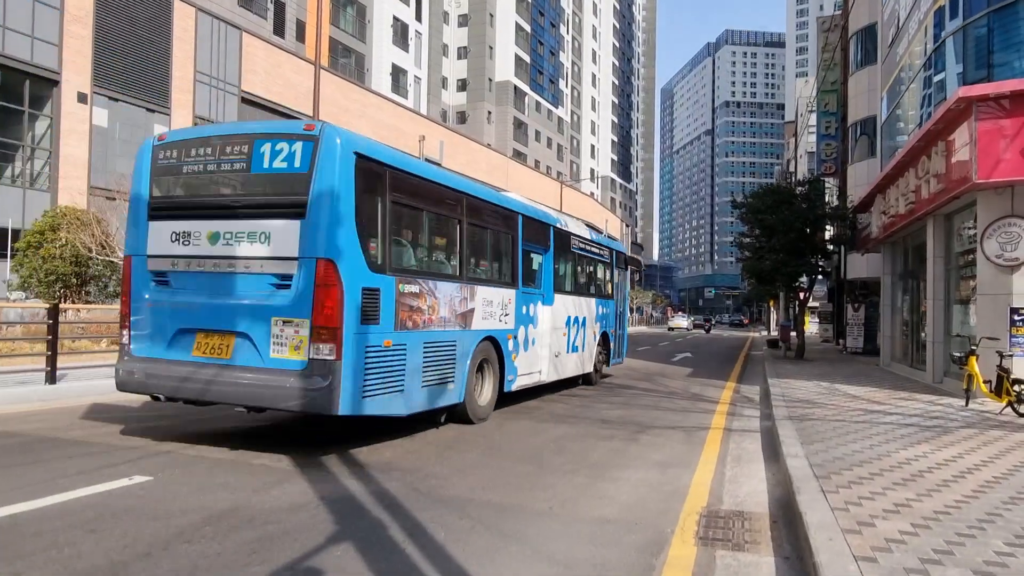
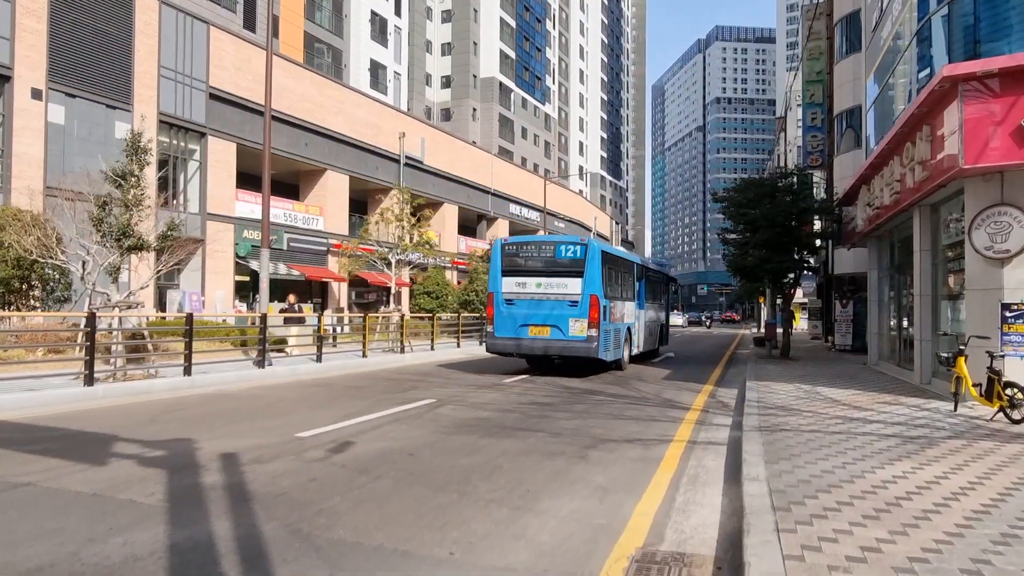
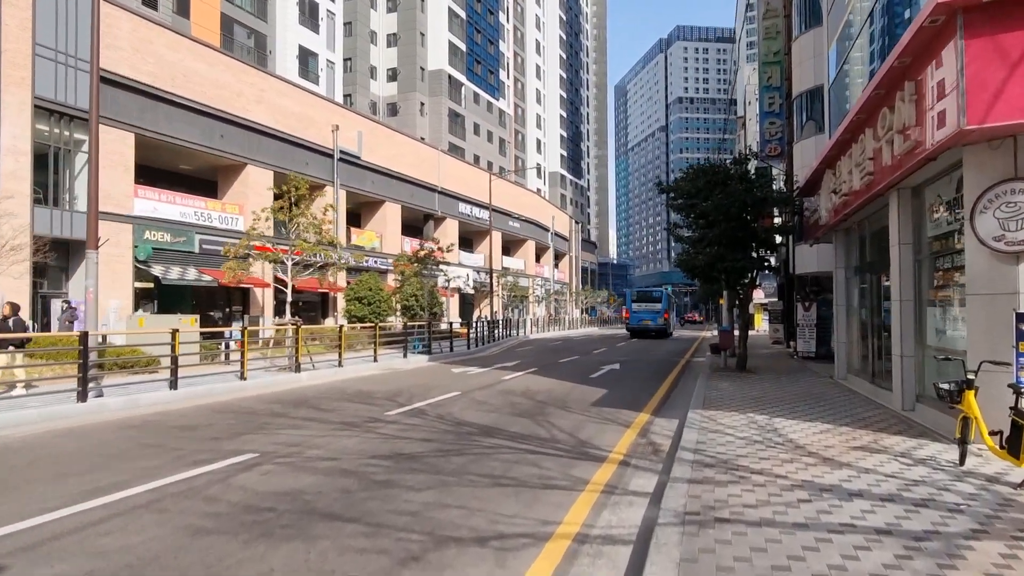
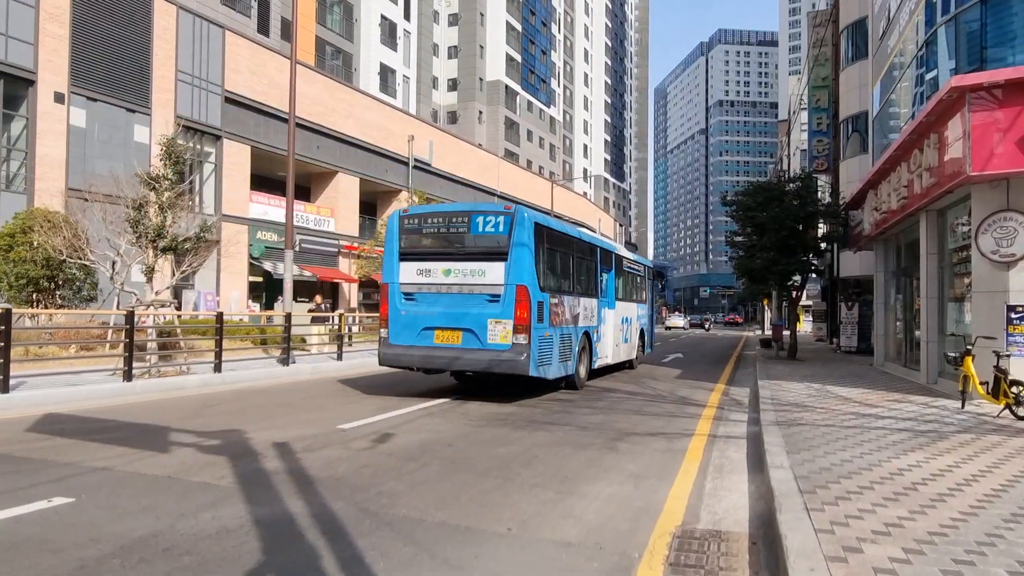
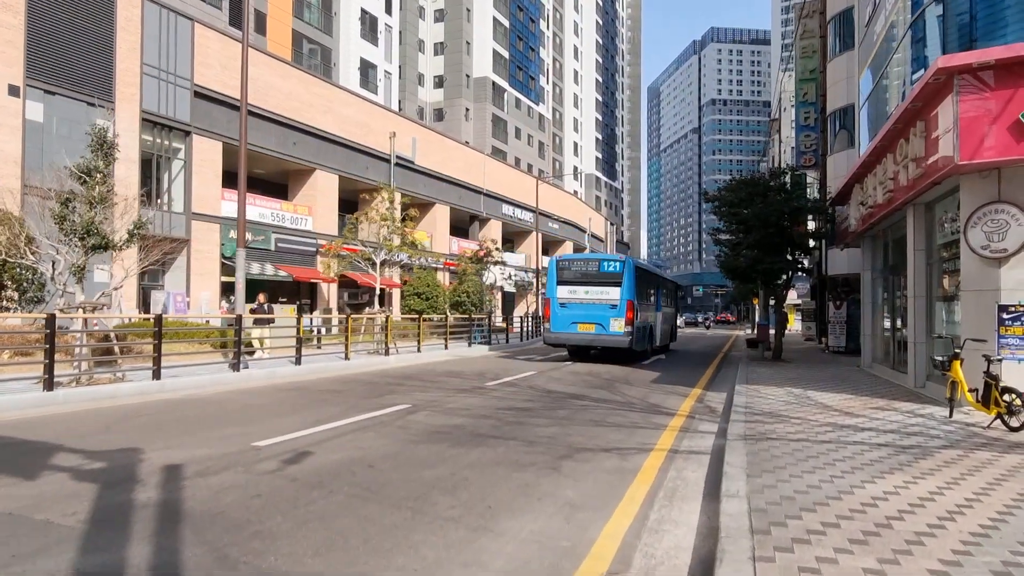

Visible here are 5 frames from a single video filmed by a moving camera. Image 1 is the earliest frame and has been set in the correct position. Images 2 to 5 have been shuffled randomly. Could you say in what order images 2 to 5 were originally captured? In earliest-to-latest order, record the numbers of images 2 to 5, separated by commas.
4, 2, 5, 3
